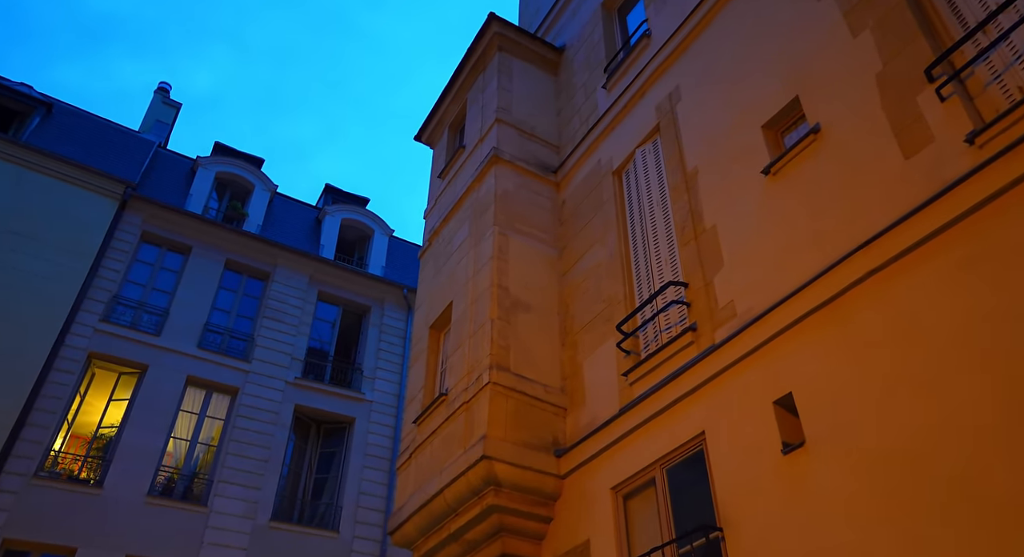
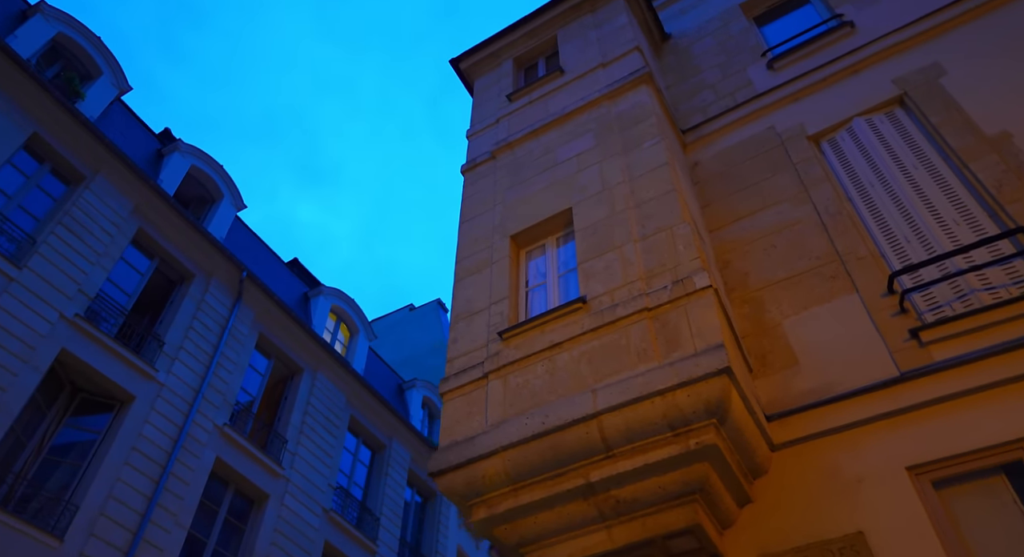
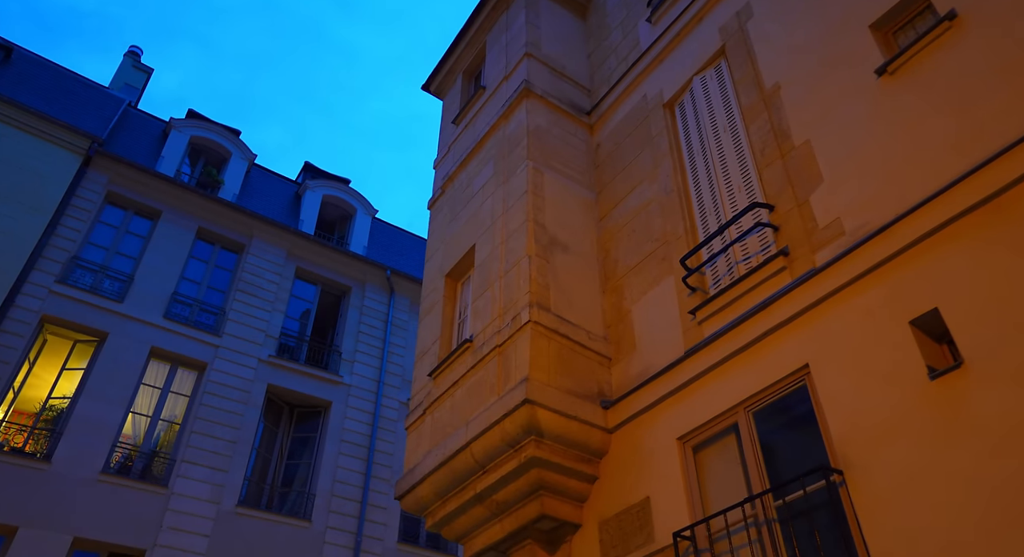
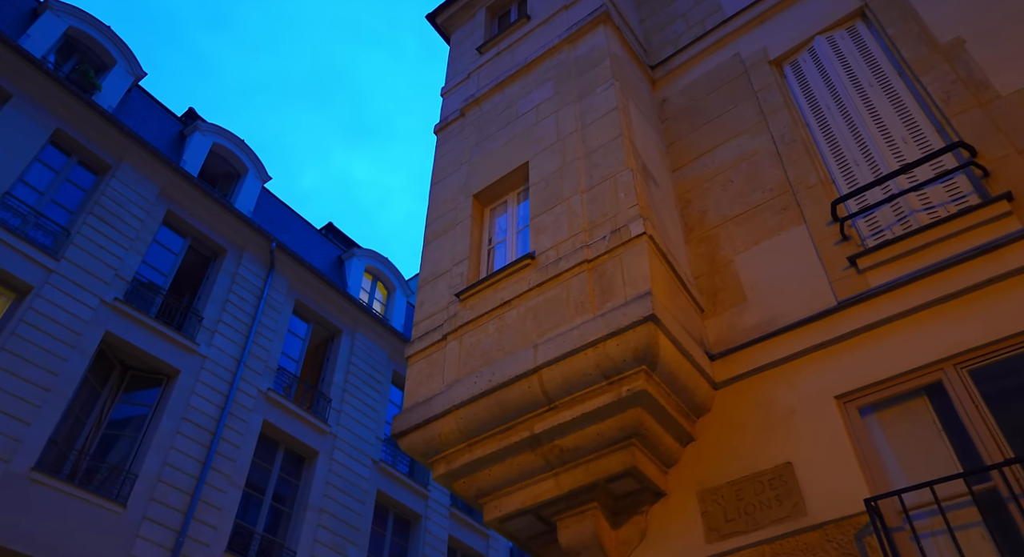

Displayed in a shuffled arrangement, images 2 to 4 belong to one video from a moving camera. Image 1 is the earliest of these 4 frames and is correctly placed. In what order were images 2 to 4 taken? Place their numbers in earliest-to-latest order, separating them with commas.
3, 4, 2
